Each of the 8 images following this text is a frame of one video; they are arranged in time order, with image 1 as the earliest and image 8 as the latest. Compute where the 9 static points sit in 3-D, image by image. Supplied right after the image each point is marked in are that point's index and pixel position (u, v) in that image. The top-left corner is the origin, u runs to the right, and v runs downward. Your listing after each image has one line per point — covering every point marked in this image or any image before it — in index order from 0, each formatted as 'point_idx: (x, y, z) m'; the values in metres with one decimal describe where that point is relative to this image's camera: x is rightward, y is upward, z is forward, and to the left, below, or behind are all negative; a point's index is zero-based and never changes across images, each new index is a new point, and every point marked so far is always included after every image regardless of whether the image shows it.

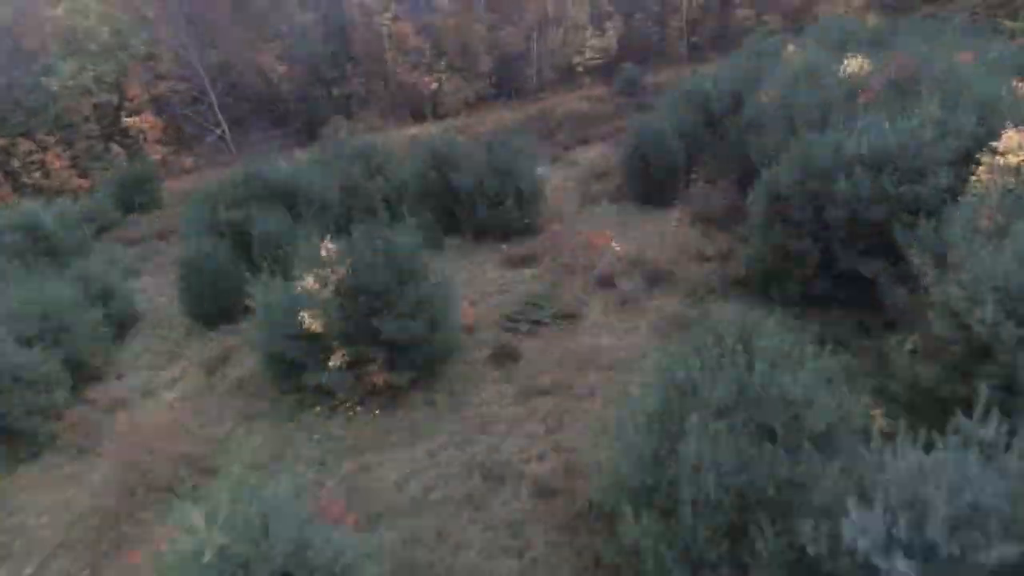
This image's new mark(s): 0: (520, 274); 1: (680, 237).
0: (+0.1, +0.5, +18.5) m
1: (+5.2, +1.6, +19.0) m
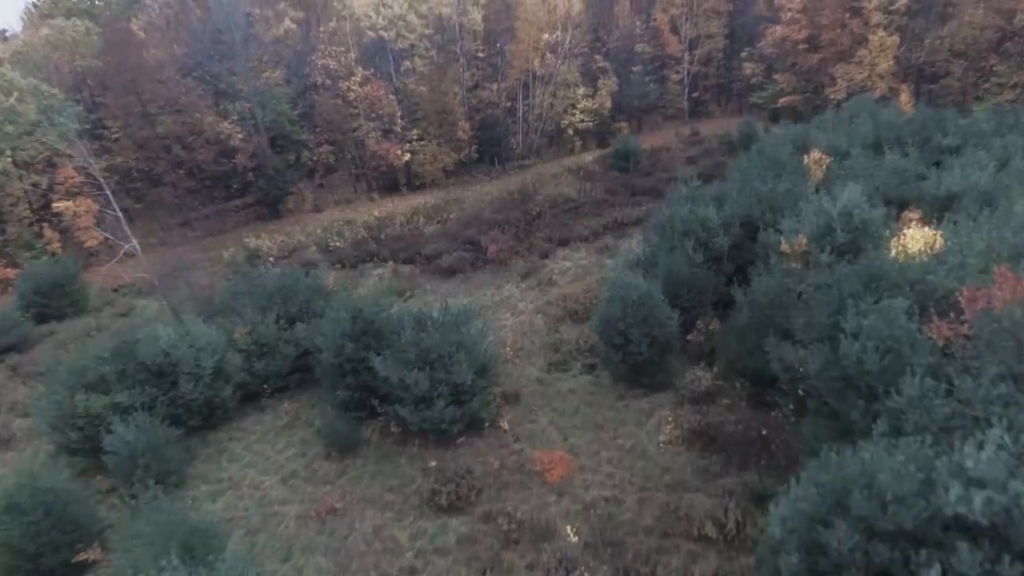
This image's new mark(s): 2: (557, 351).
0: (-1.6, -5.2, +13.2) m
1: (+3.6, -4.1, +13.6) m
2: (+1.5, -2.0, +19.0) m
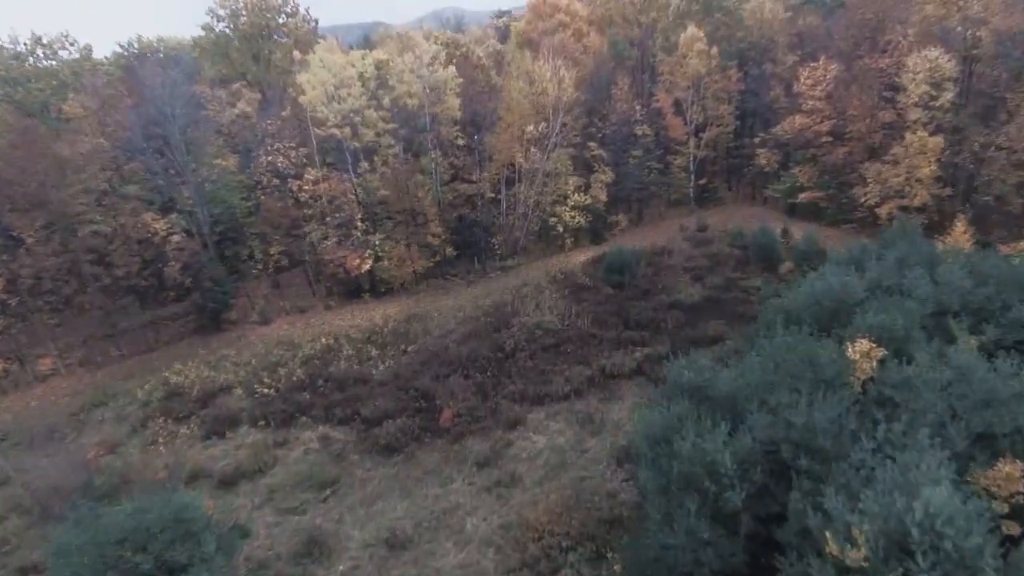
0: (-3.3, -10.6, +7.6) m
1: (+1.9, -9.6, +8.0) m
2: (-0.1, -7.8, +13.4) m
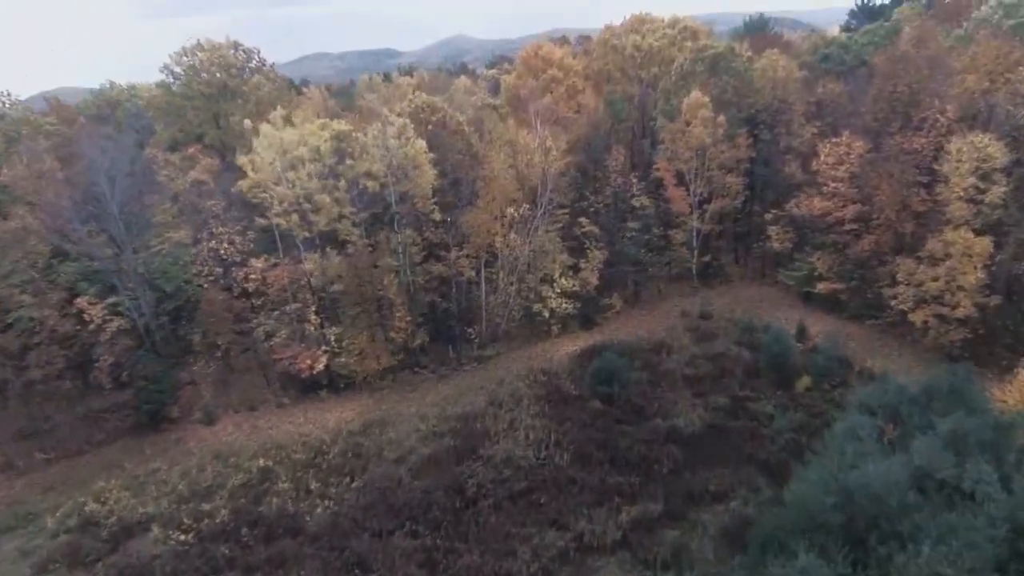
0: (-5.0, -14.6, +3.3) m
1: (+0.2, -13.7, +3.6) m
2: (-1.7, -12.0, +9.2) m
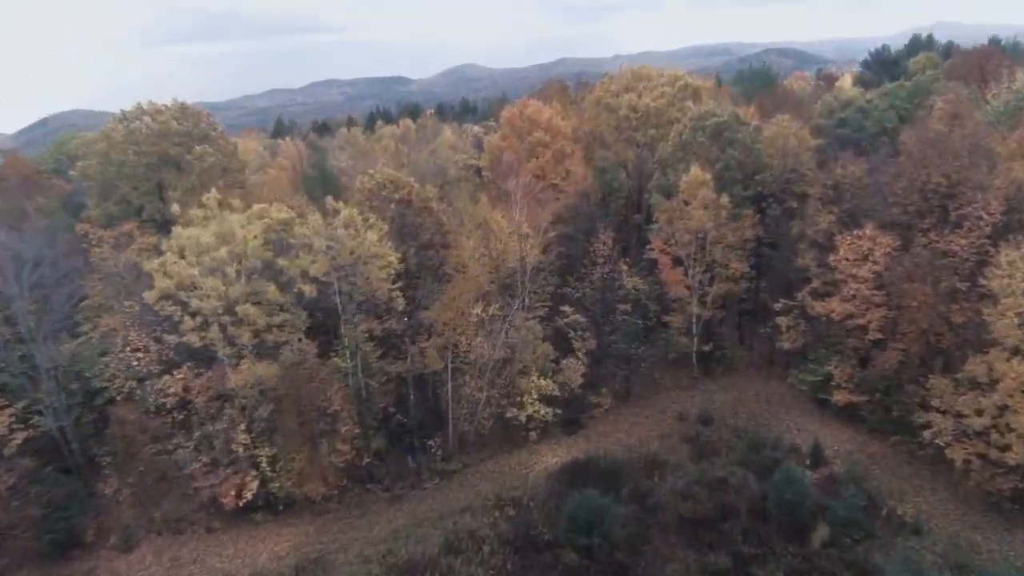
0: (-6.9, -18.2, -1.1) m
1: (-1.7, -17.3, -0.9) m
2: (-3.5, -15.8, +4.8) m
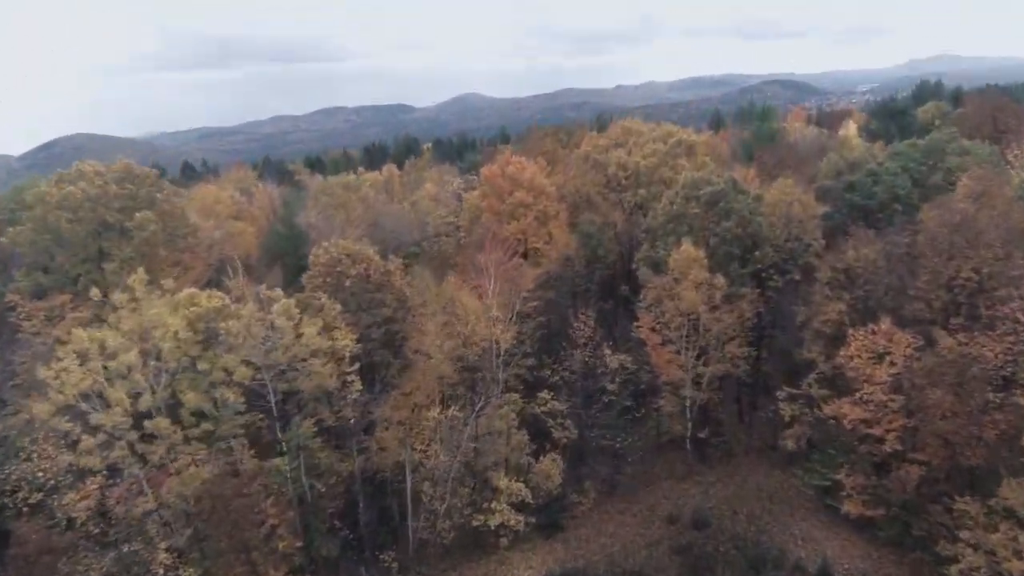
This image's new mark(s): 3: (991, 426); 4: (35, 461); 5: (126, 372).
0: (-8.5, -20.5, -4.8) m
1: (-3.3, -19.7, -4.5) m
2: (-5.0, -18.4, +1.2) m
3: (+14.8, -4.3, +18.9) m
4: (-15.6, -5.5, +20.2) m
5: (-11.9, -2.6, +18.8) m
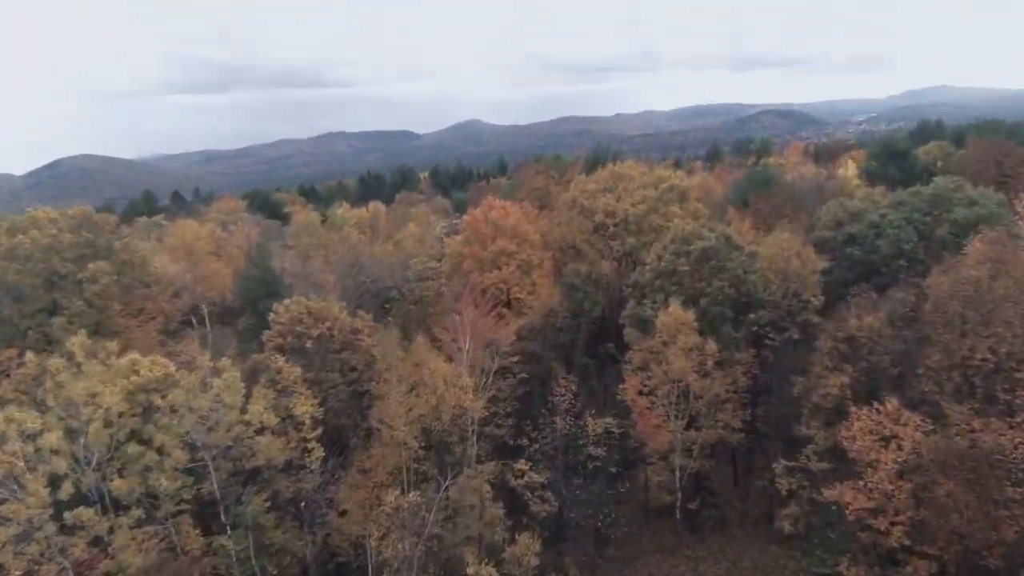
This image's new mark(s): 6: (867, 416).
0: (-9.7, -21.7, -7.3) m
1: (-4.5, -20.9, -7.0) m
2: (-6.2, -19.8, -1.3) m
3: (+13.8, -6.6, +16.8) m
4: (-16.6, -7.6, +18.2) m
5: (-12.9, -4.6, +16.9) m
6: (+11.2, -4.0, +19.2) m
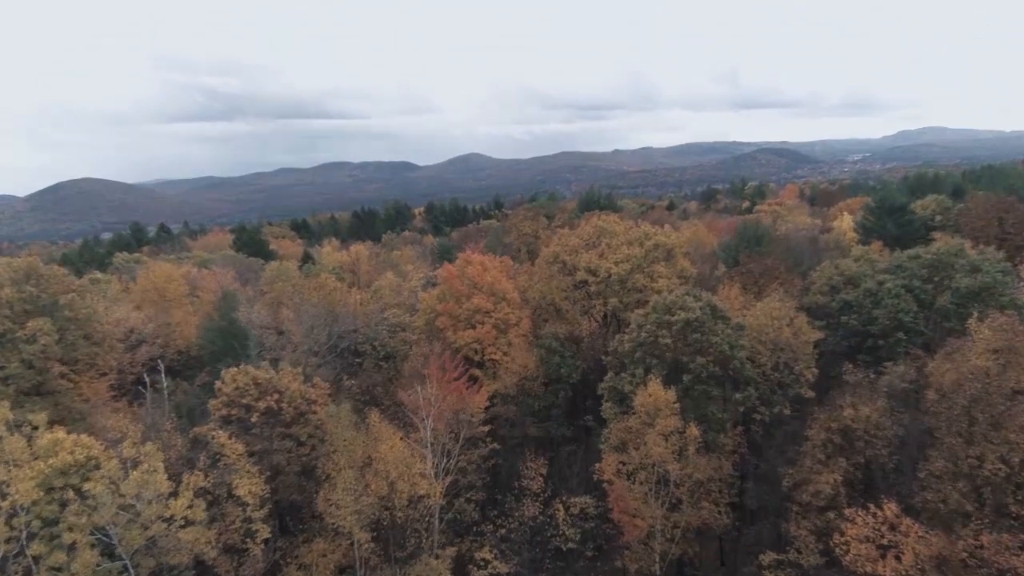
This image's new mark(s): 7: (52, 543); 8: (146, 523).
0: (-11.2, -22.5, -10.1) m
1: (-6.0, -21.9, -9.8) m
2: (-7.7, -21.0, -4.0) m
3: (+12.5, -9.1, +14.7) m
4: (-17.9, -9.6, +16.1) m
5: (-14.1, -6.6, +14.9) m
6: (+9.9, -6.6, +17.2) m
7: (-11.5, -6.5, +16.1) m
8: (-9.7, -6.3, +17.0) m
